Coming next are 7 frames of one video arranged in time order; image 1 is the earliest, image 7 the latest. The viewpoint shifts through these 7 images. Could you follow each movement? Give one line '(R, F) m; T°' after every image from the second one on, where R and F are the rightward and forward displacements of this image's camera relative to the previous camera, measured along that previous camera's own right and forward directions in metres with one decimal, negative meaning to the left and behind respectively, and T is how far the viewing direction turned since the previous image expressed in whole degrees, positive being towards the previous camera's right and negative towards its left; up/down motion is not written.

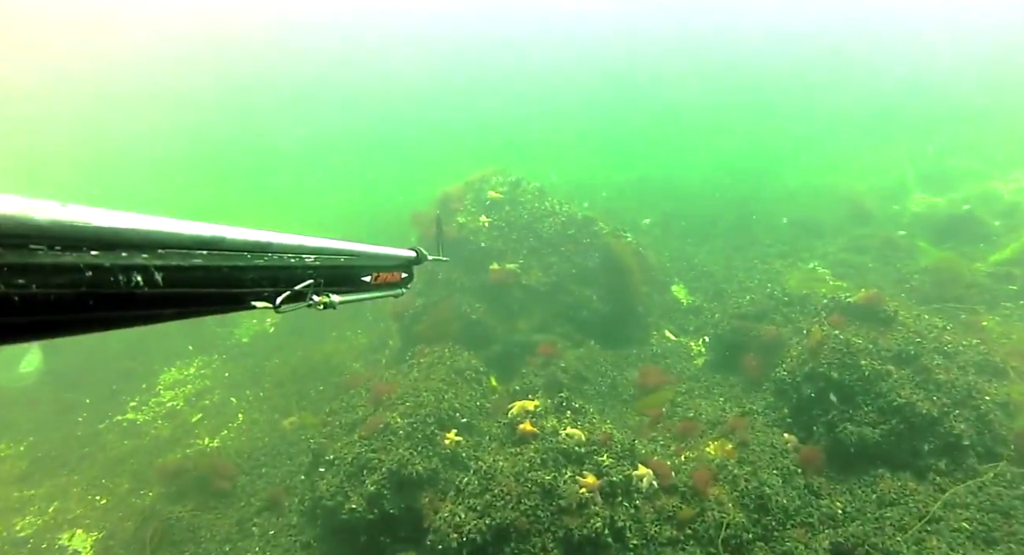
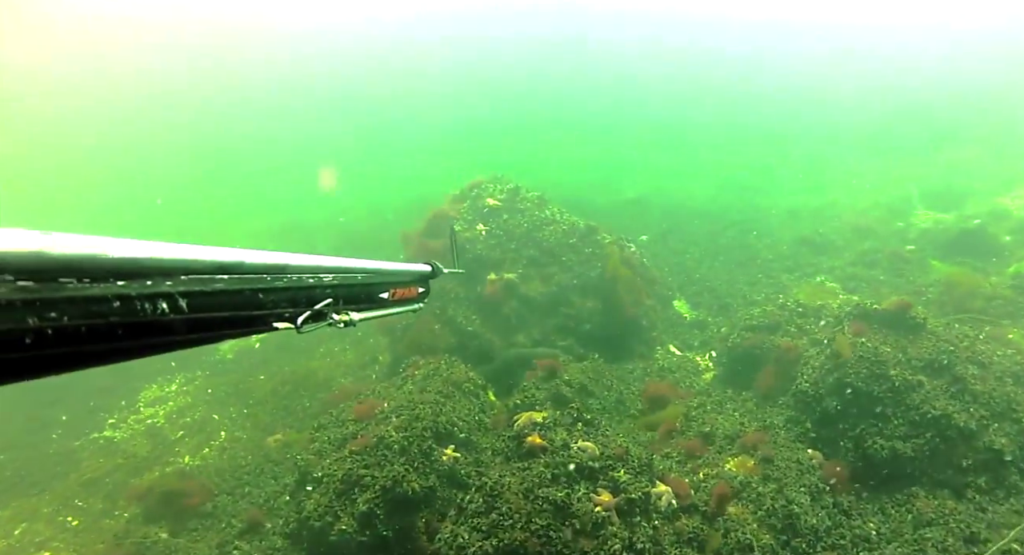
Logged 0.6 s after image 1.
(-0.3, +0.7) m; +1°
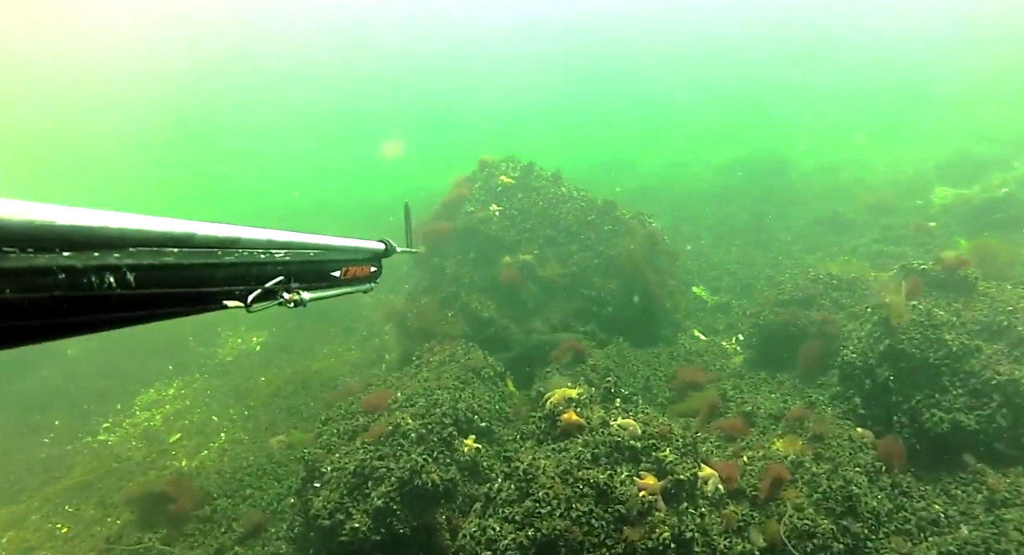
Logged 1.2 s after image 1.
(-0.4, +0.9) m; 0°
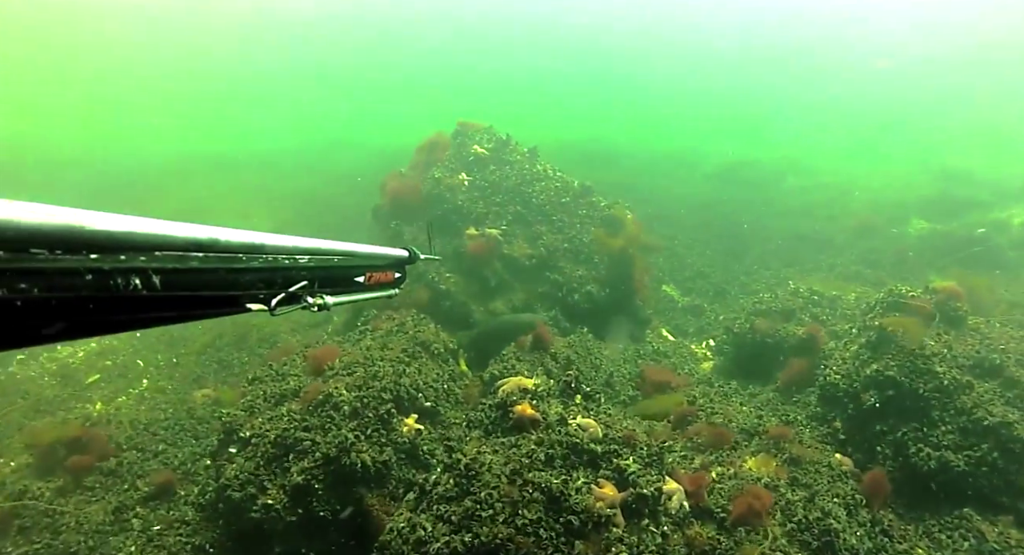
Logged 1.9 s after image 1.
(-0.1, +1.2) m; +4°
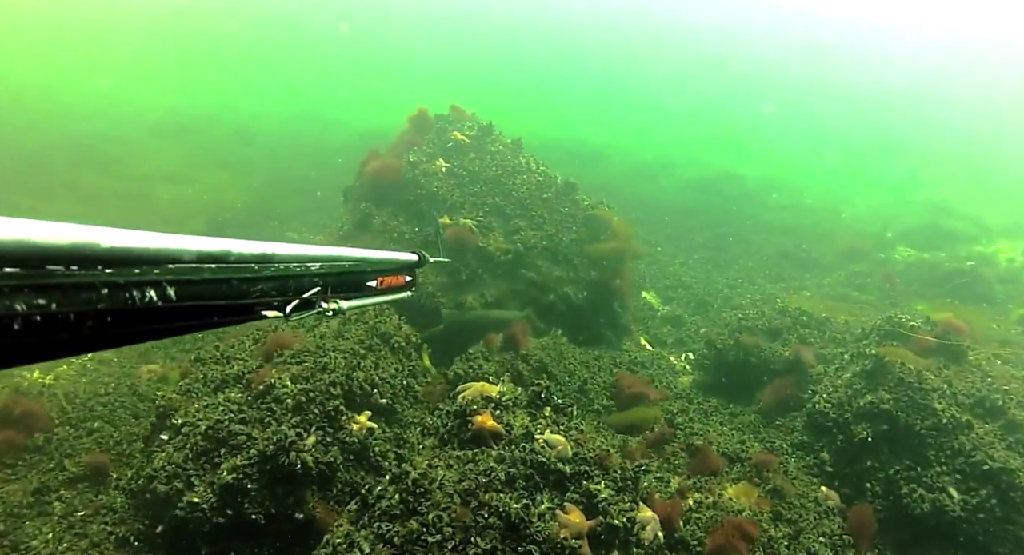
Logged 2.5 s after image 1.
(+0.1, +0.9) m; +2°
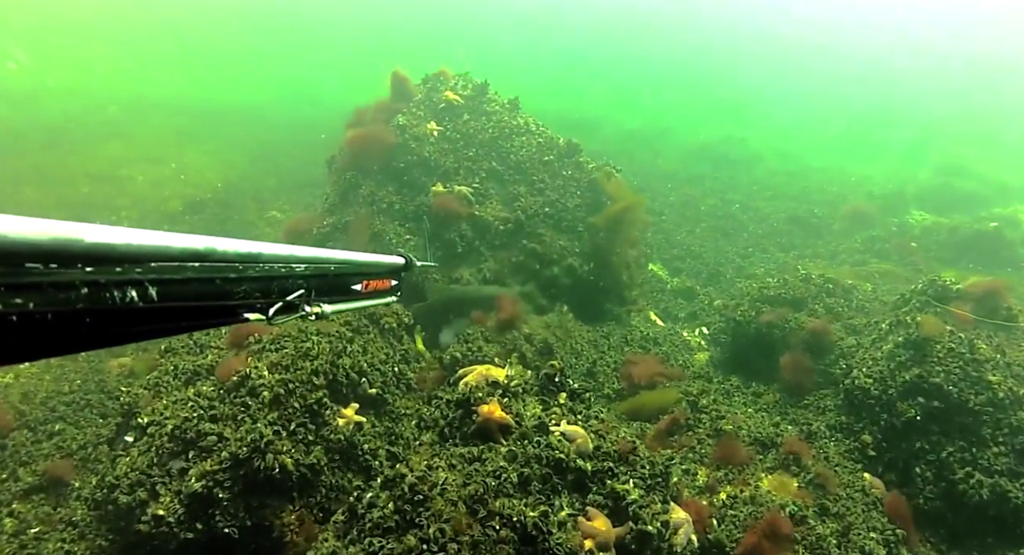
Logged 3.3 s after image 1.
(-0.1, +1.0) m; +1°
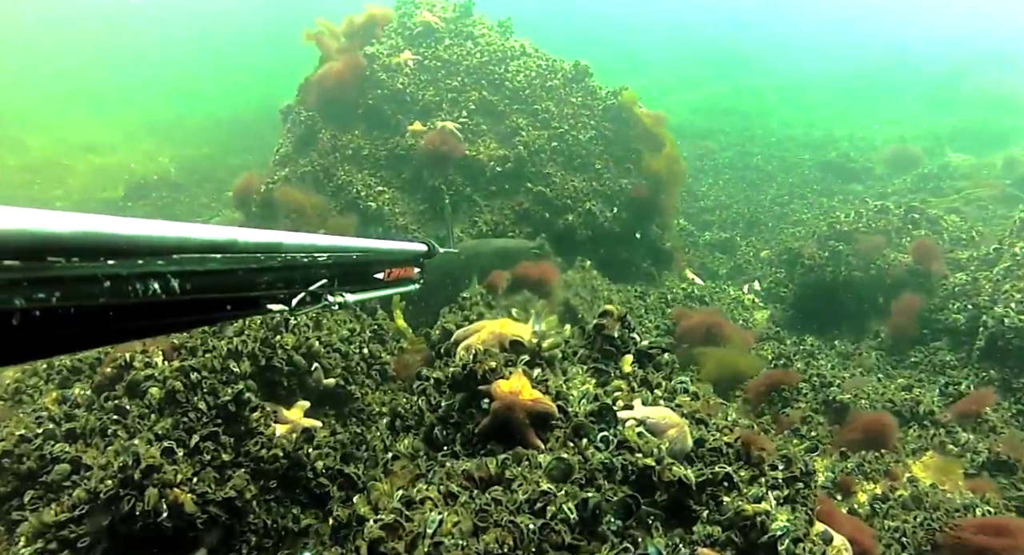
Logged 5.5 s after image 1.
(-0.2, +2.5) m; +1°
